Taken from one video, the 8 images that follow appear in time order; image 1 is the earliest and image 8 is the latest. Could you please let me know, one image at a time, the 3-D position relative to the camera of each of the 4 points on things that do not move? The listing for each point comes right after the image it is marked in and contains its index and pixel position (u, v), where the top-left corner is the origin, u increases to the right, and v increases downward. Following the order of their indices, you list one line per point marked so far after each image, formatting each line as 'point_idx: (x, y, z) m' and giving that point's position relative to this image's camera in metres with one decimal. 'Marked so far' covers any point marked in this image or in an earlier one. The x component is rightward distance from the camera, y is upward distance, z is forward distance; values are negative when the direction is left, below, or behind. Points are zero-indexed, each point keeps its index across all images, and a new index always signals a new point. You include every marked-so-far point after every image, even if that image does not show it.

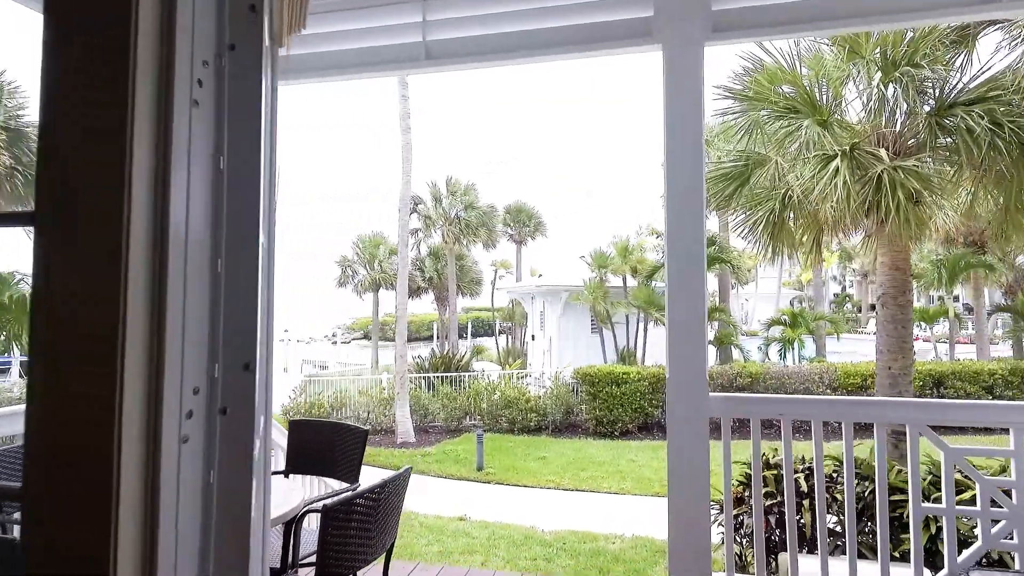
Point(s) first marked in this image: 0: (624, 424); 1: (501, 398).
0: (+1.8, -2.2, +9.9) m
1: (-0.2, -1.8, +10.3) m
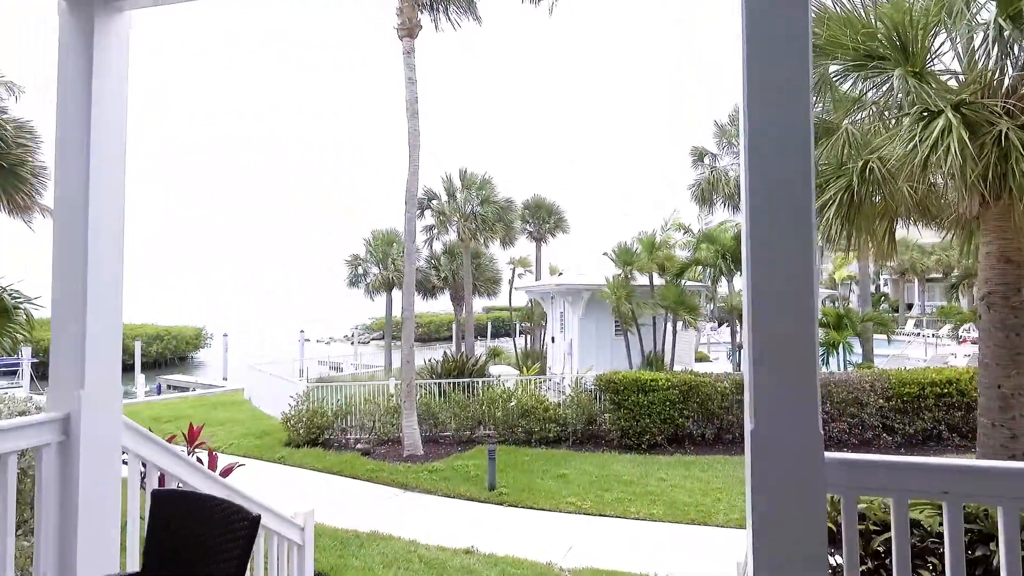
0: (+2.0, -2.2, +9.0) m
1: (+0.1, -1.8, +9.5) m
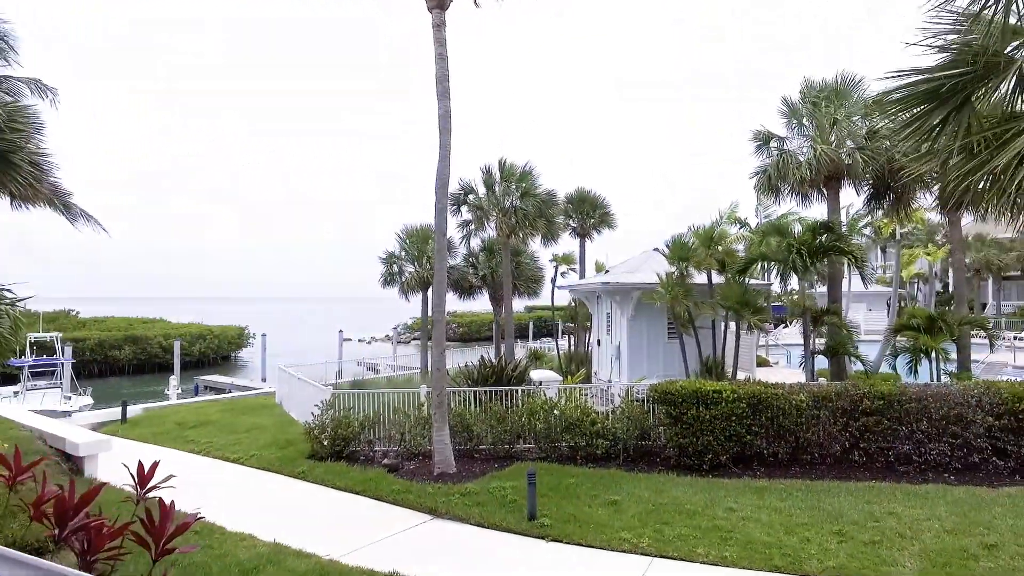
0: (+2.6, -2.1, +7.9) m
1: (+0.7, -1.8, +8.5) m
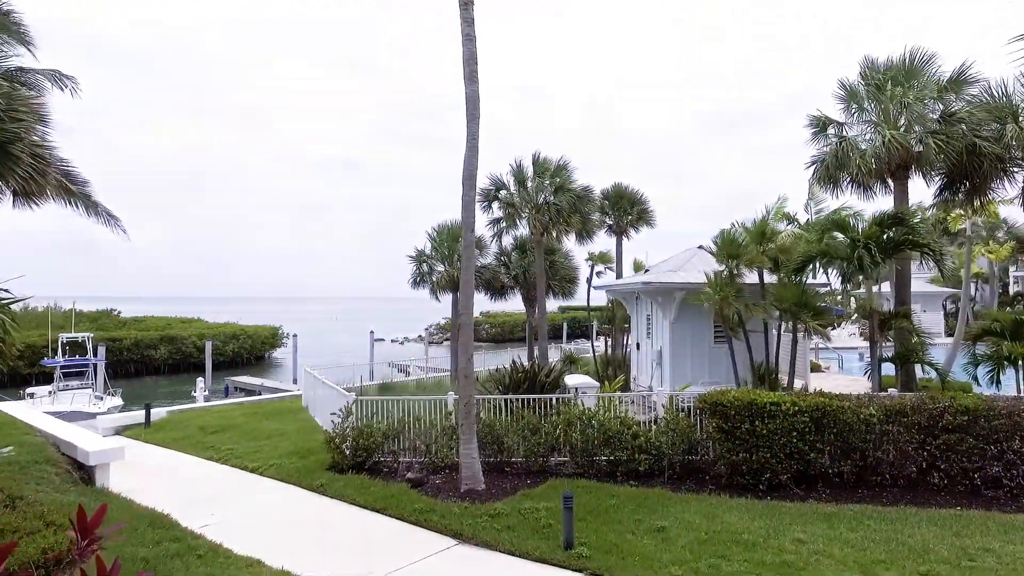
0: (+3.0, -2.1, +7.1) m
1: (+1.1, -1.8, +7.8) m
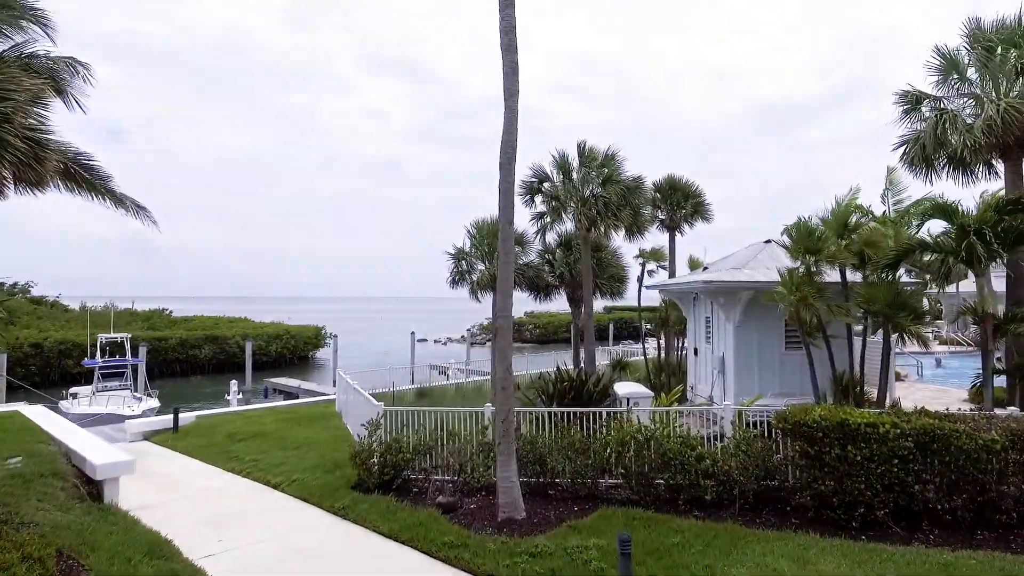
0: (+3.4, -2.1, +5.9) m
1: (+1.6, -1.8, +6.7) m
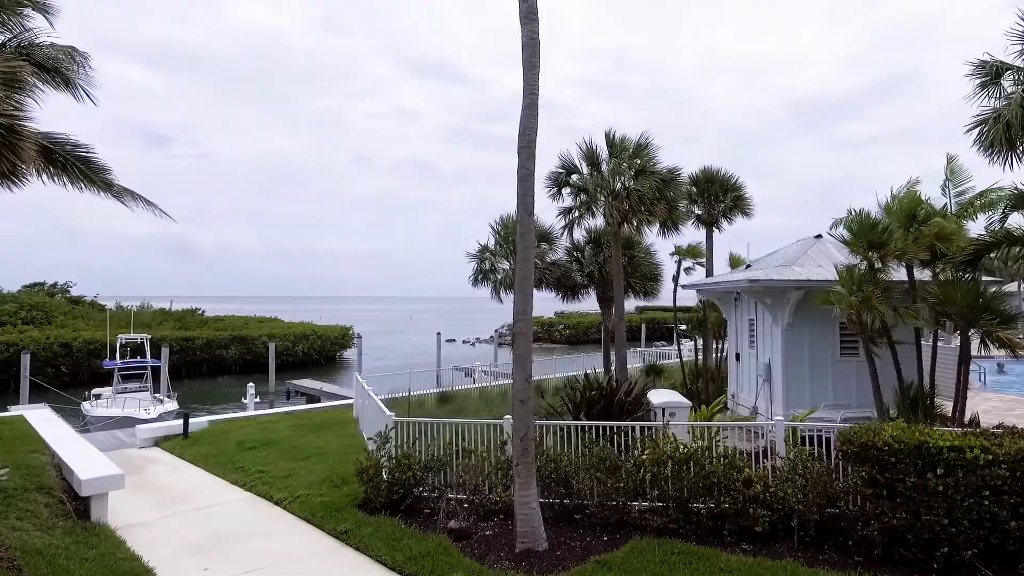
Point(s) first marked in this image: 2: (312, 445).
0: (+3.6, -2.1, +5.0) m
1: (+1.8, -1.8, +5.9) m
2: (-3.2, -2.5, +9.9) m
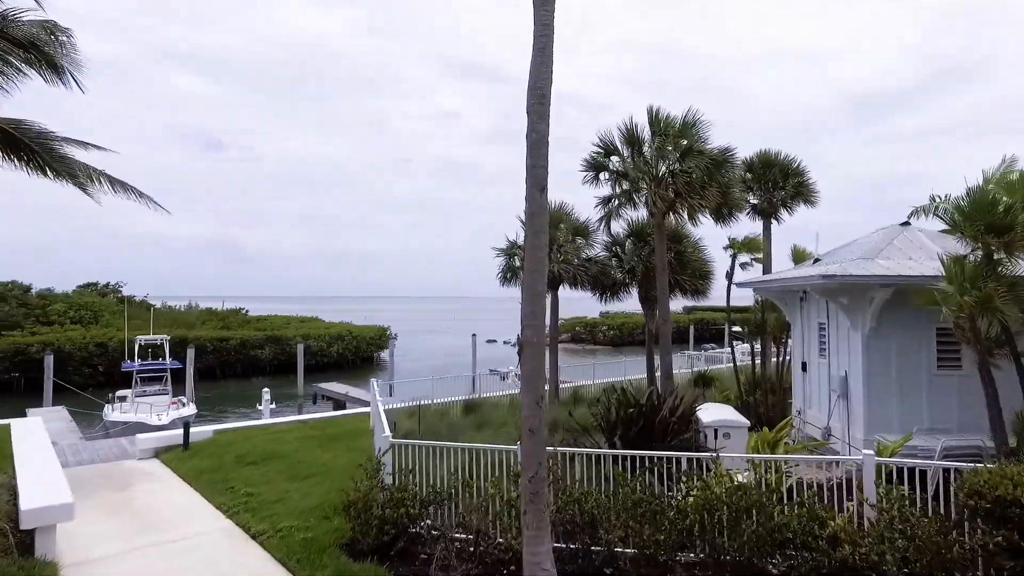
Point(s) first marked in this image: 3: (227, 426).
0: (+3.6, -2.1, +3.5) m
1: (+1.9, -1.7, +4.6) m
2: (-2.8, -2.5, +8.9) m
3: (-5.1, -2.5, +11.0) m
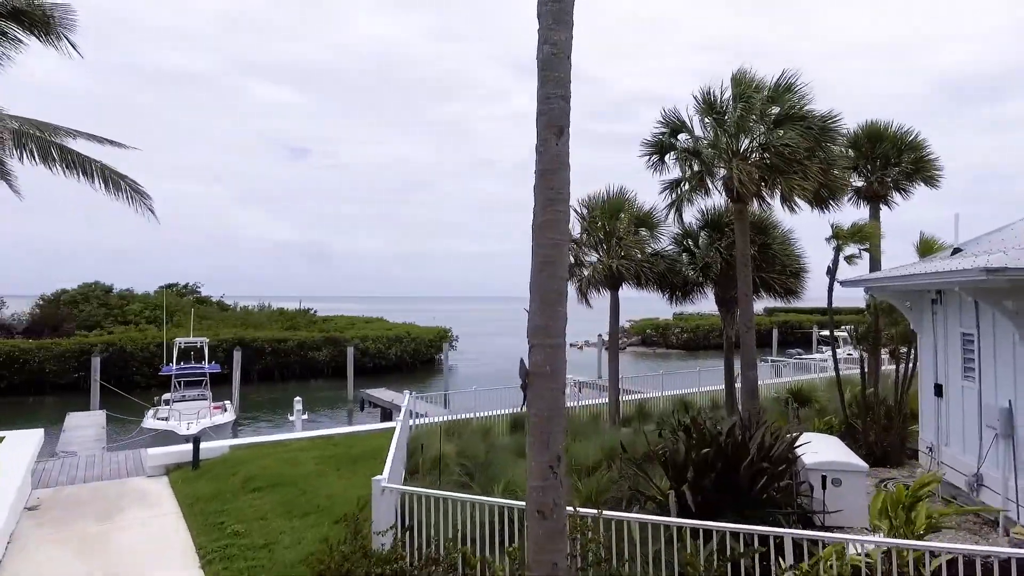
0: (+3.5, -2.1, +1.6) m
1: (+1.9, -1.7, +2.8) m
2: (-2.3, -2.5, +7.6) m
3: (-4.2, -2.5, +10.0) m
